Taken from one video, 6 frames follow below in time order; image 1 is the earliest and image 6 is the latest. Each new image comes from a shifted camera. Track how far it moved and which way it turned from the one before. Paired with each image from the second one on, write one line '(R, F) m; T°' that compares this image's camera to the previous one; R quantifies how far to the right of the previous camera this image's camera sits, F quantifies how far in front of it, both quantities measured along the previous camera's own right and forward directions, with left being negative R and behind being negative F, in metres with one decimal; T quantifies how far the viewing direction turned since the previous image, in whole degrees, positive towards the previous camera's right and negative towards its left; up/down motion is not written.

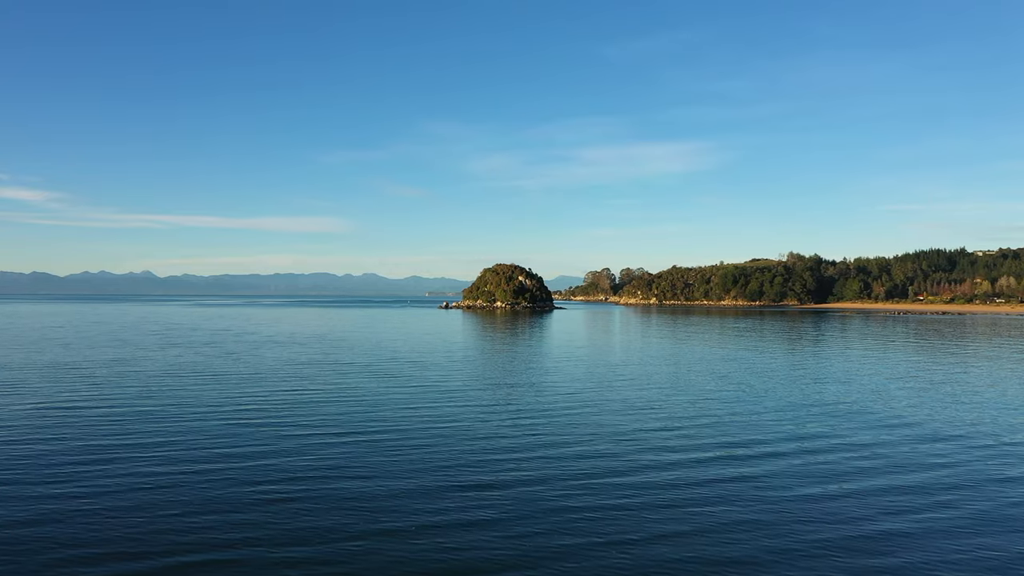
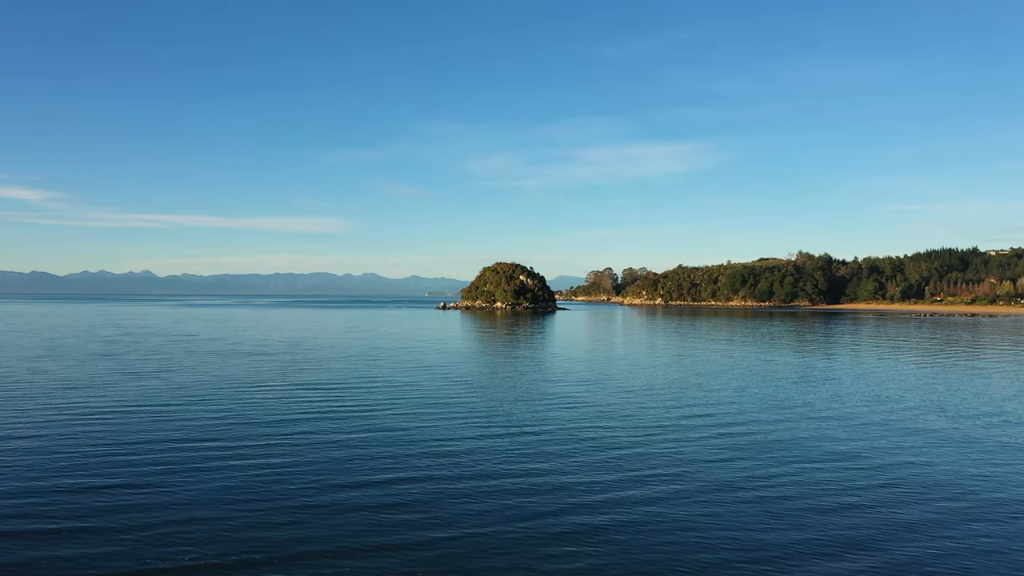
(-0.2, +5.9) m; 0°
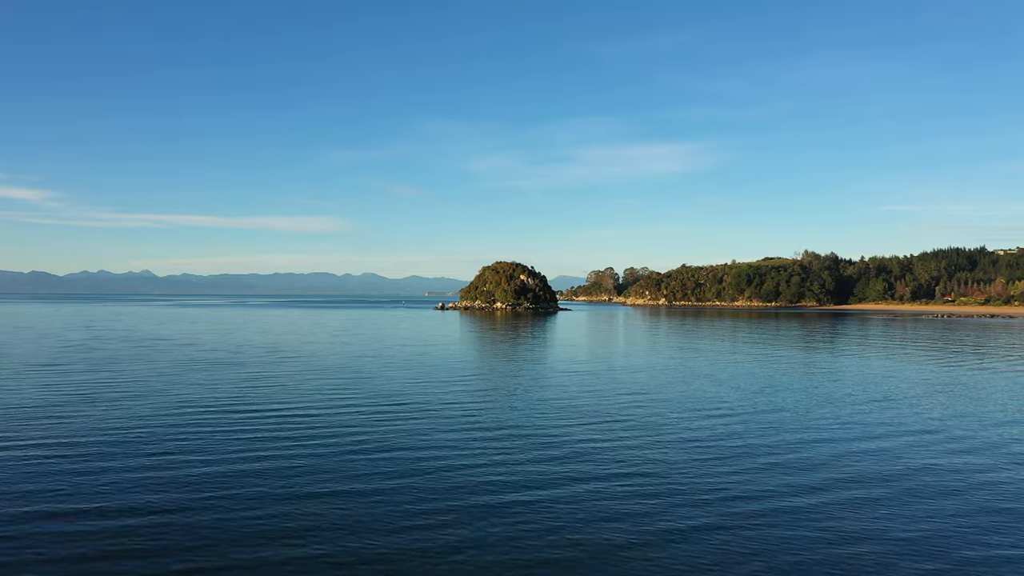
(-0.1, +3.6) m; 0°
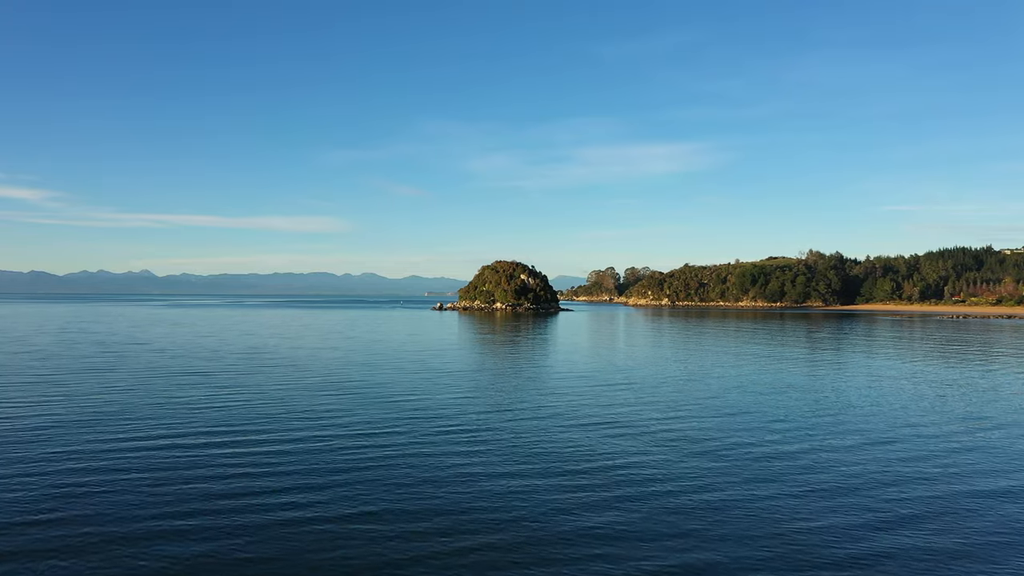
(0.0, +3.0) m; 0°
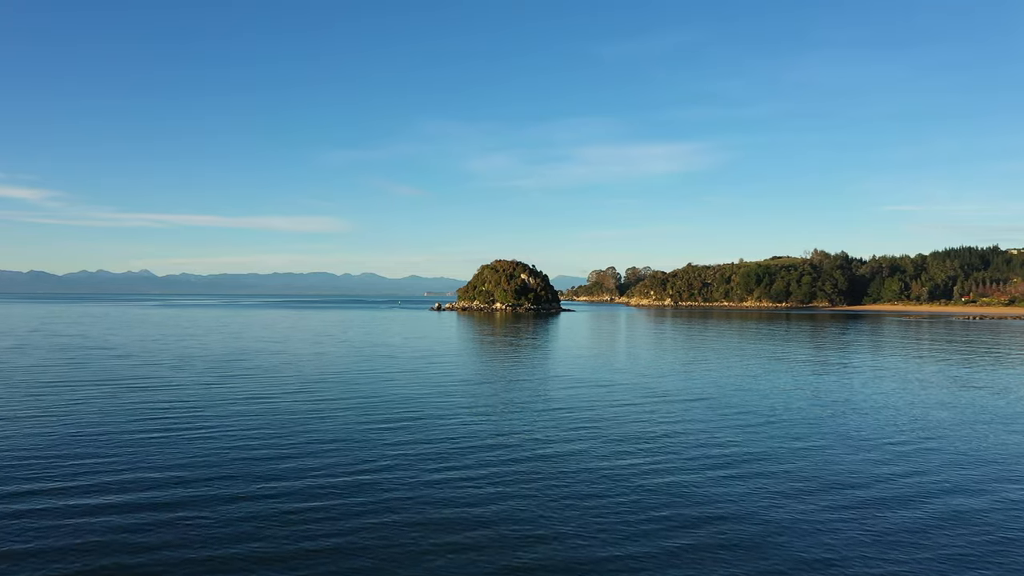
(-0.1, +2.9) m; 0°
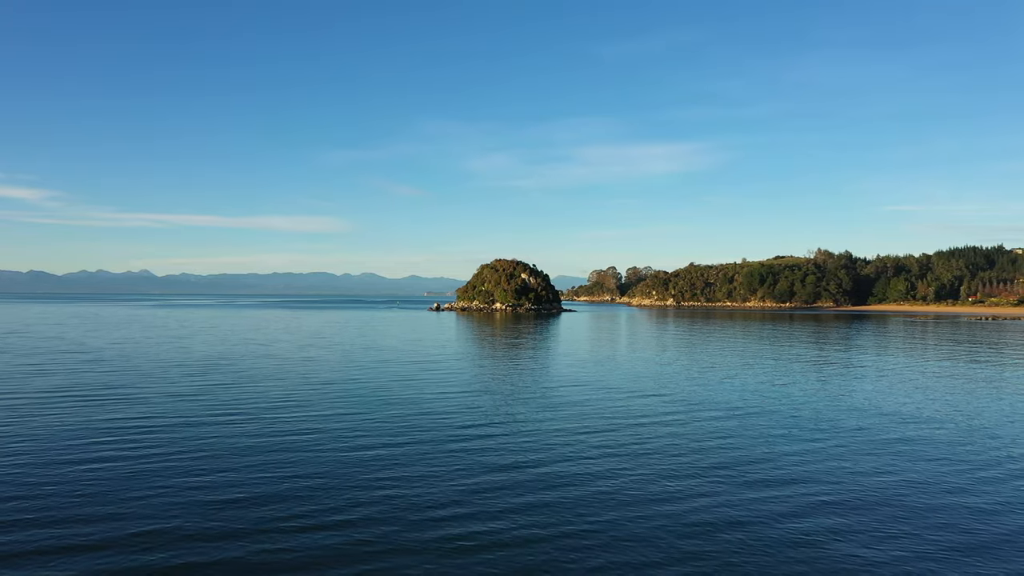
(0.0, +2.0) m; 0°
